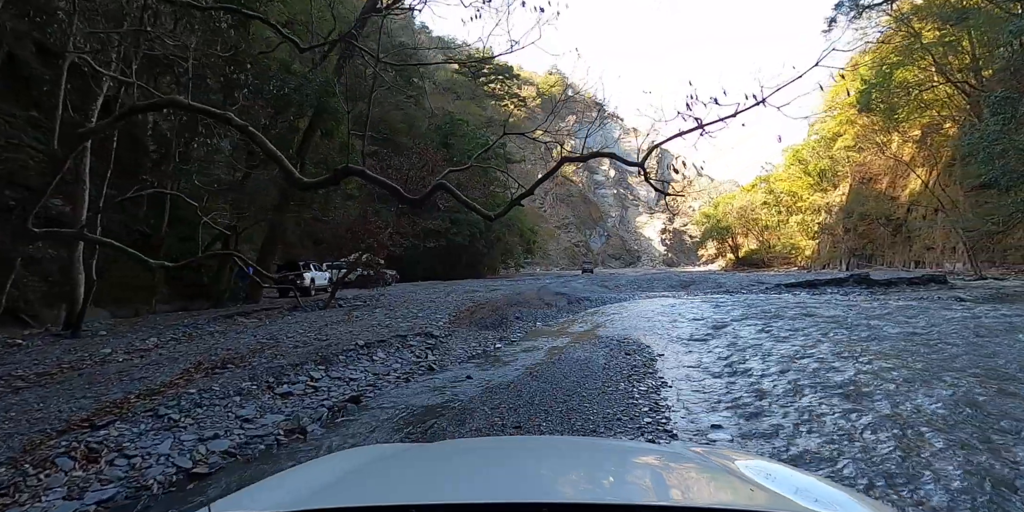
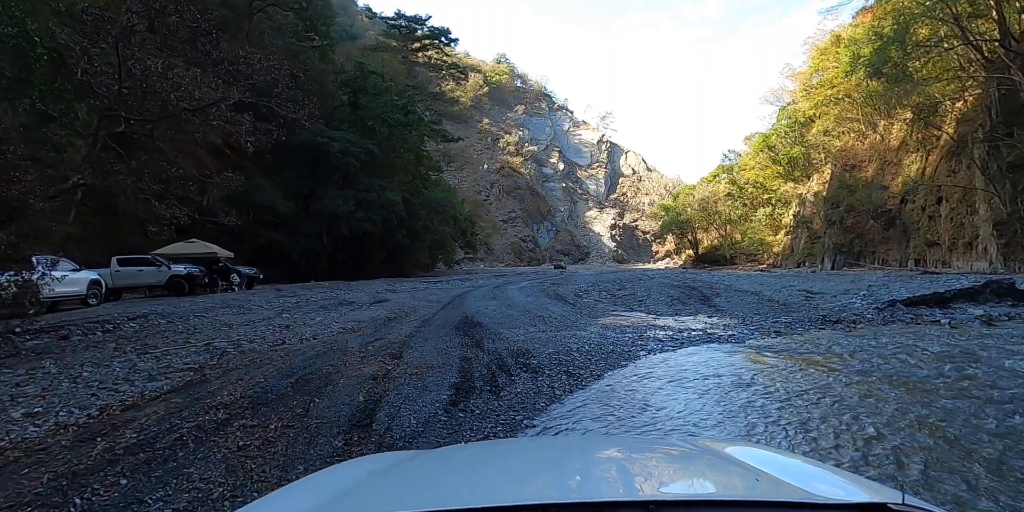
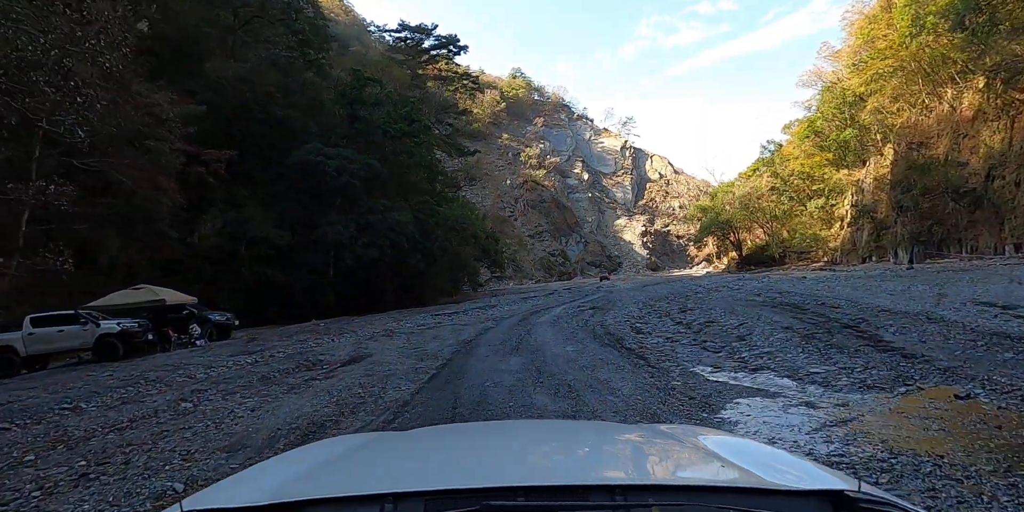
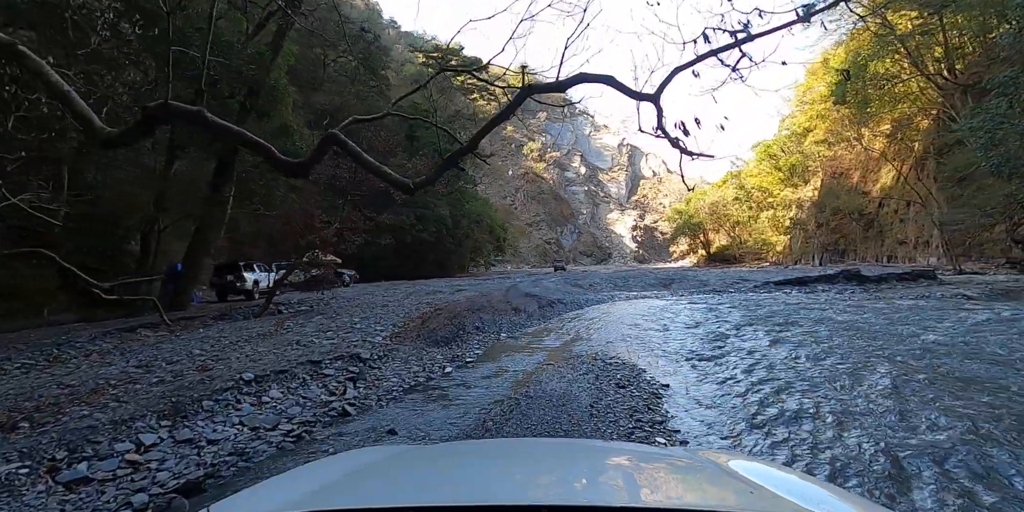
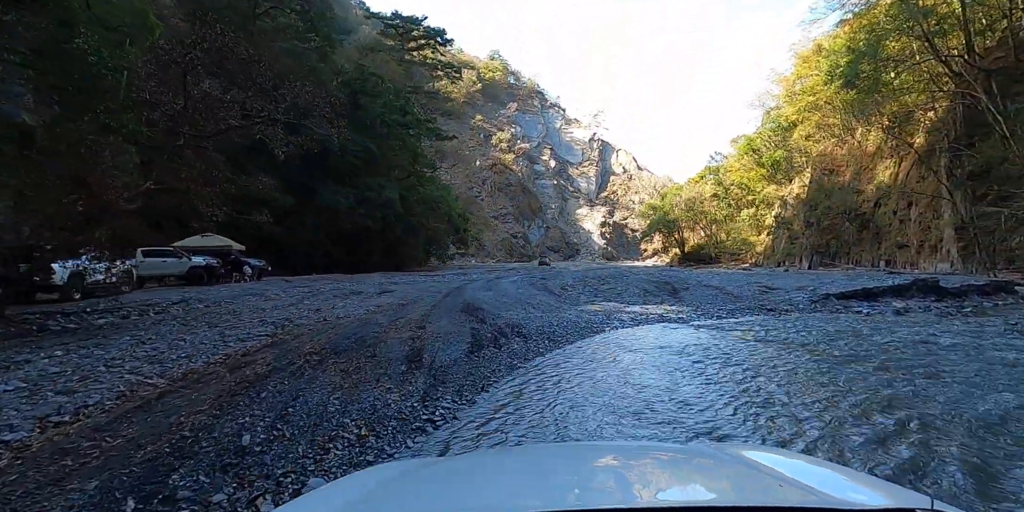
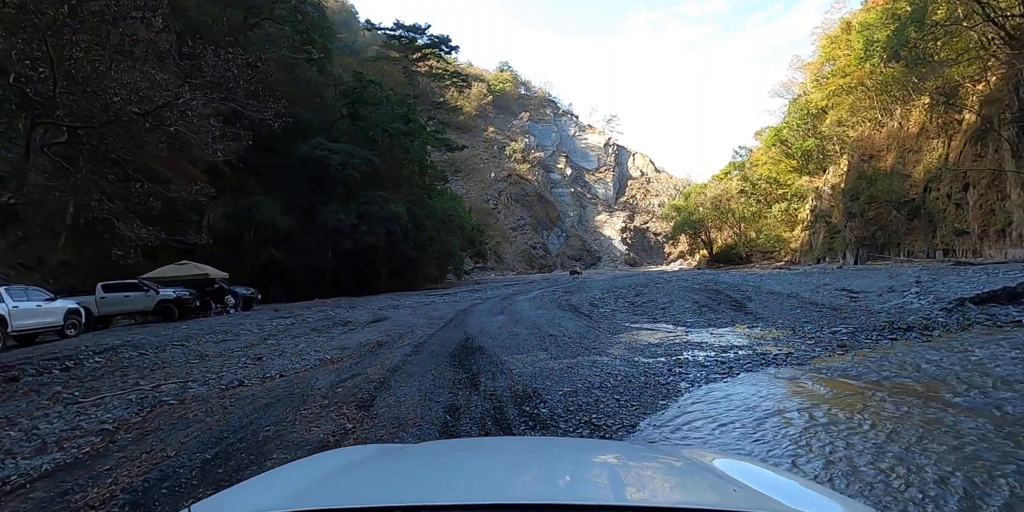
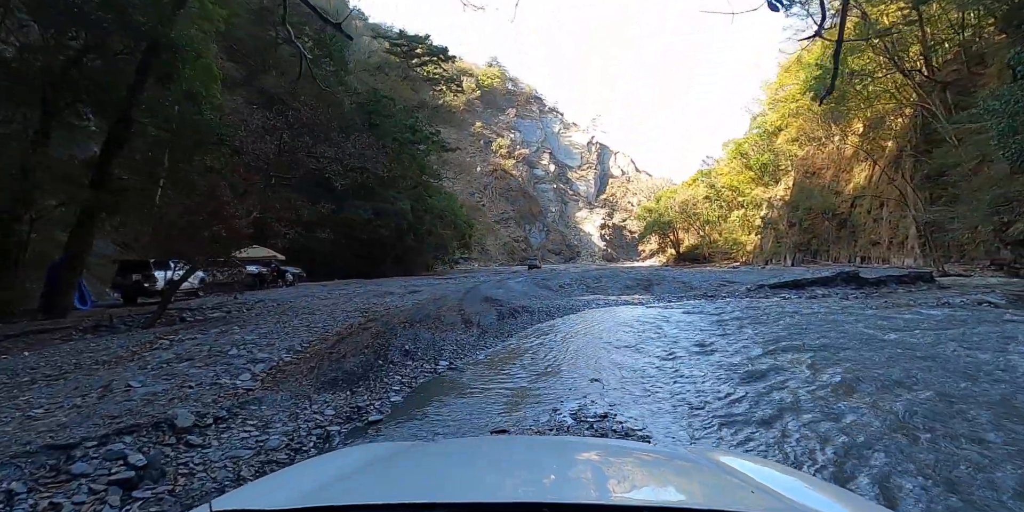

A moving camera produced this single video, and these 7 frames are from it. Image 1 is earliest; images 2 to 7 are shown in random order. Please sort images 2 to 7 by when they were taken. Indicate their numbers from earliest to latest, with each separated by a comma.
4, 7, 5, 2, 6, 3
